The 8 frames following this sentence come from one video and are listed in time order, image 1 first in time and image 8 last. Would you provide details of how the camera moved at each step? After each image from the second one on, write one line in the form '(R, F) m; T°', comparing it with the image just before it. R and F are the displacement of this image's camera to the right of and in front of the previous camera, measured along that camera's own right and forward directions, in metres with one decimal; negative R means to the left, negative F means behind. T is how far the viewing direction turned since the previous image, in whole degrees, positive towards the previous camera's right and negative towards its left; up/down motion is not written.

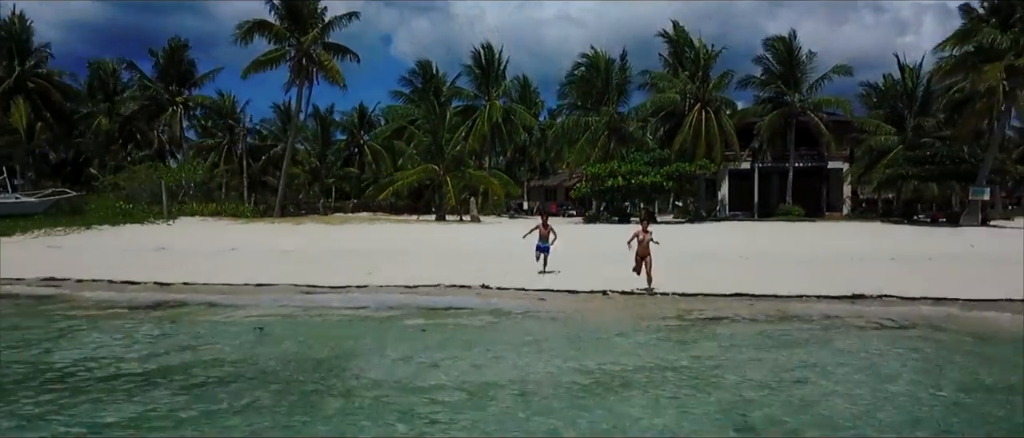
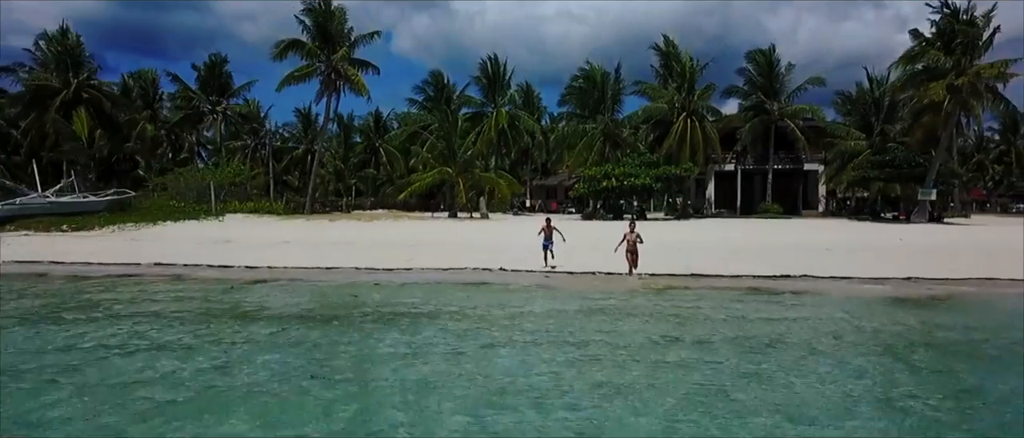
(-0.1, -2.6) m; 0°
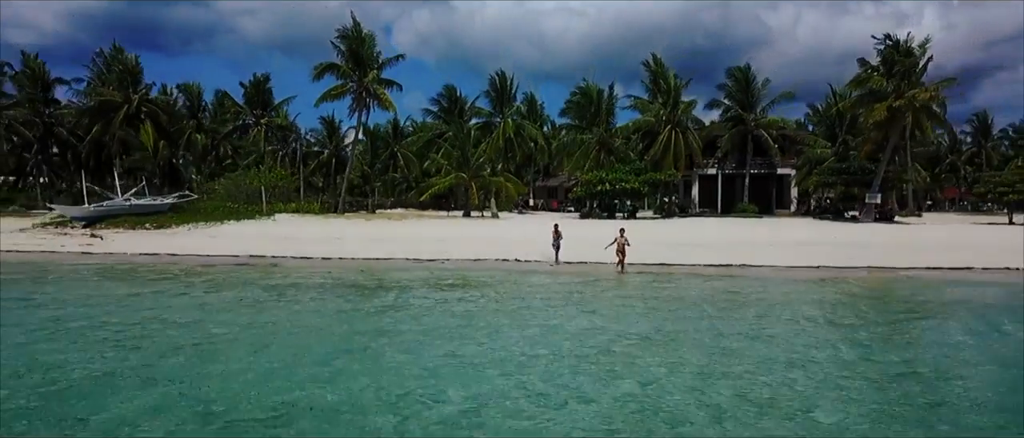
(-0.2, -3.7) m; 0°
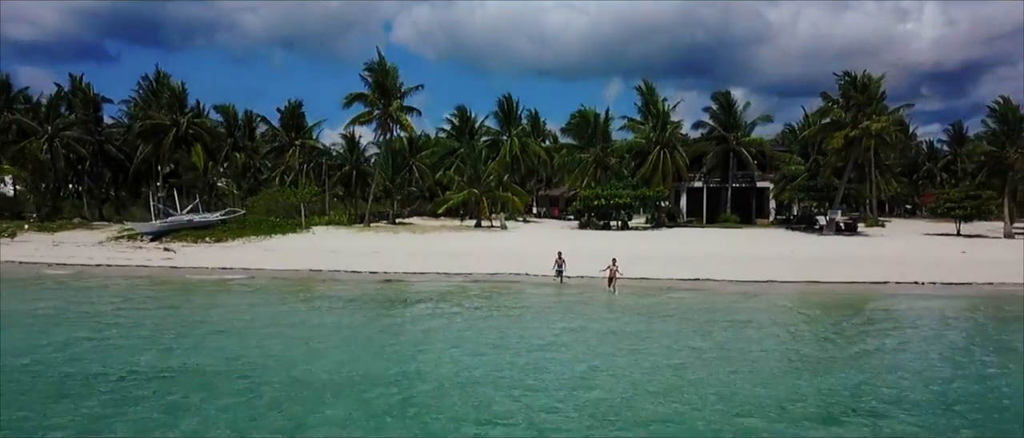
(-0.2, -3.7) m; 0°
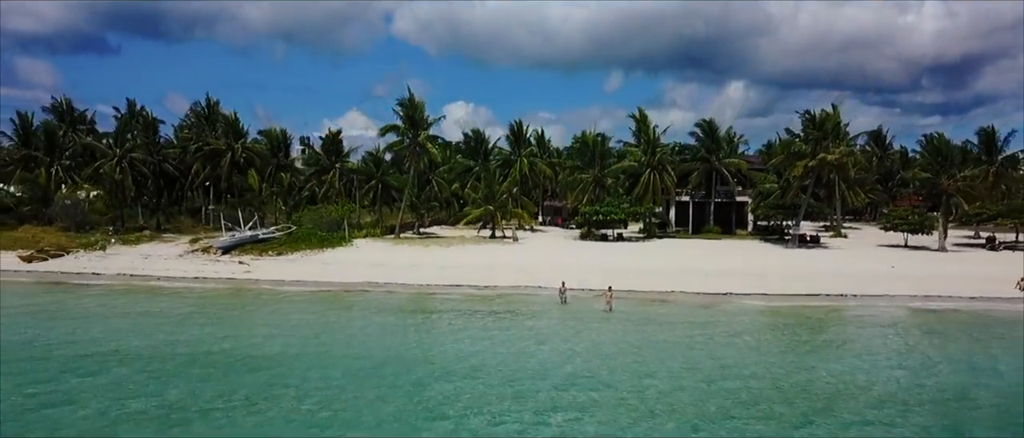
(-0.5, -5.1) m; 0°
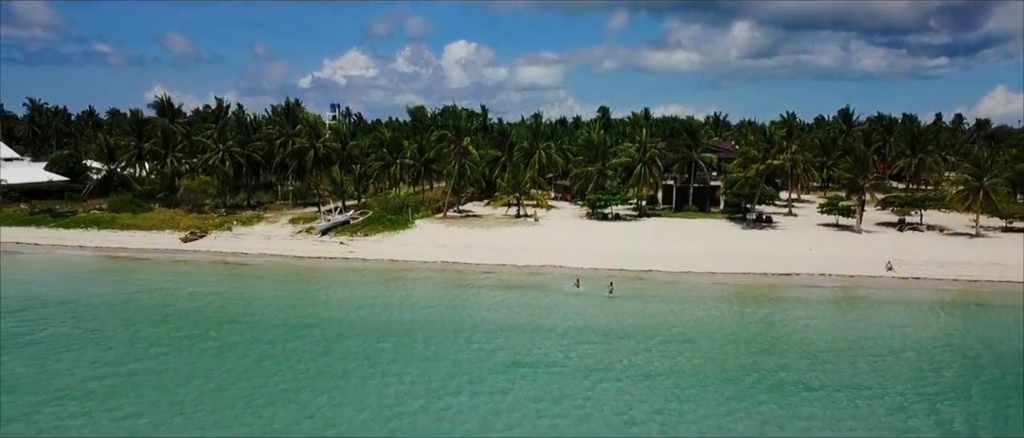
(-1.1, -10.8) m; 0°
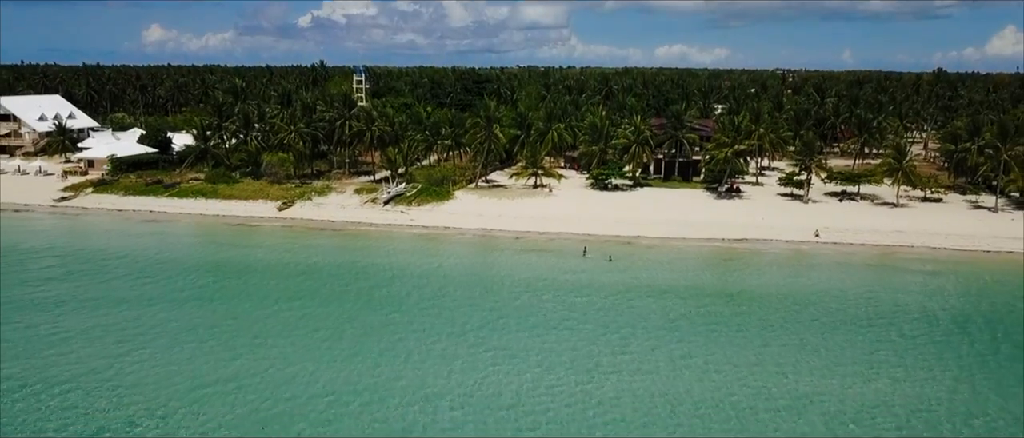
(-1.3, -11.7) m; 0°
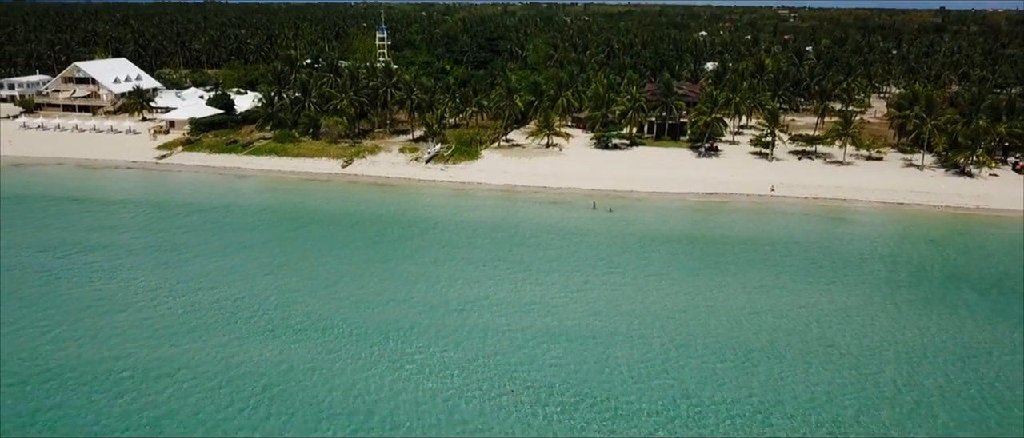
(-1.3, -12.5) m; 0°
